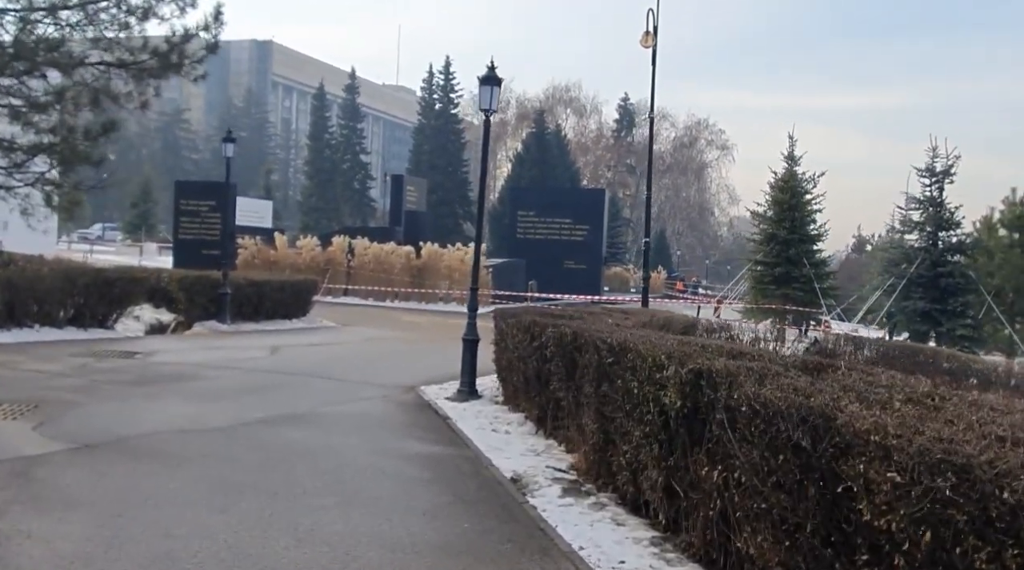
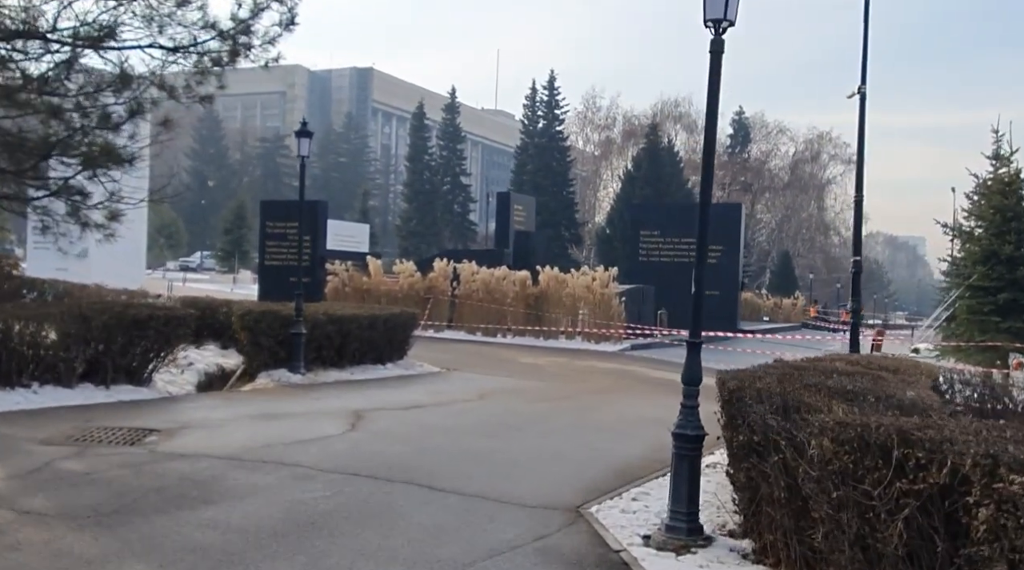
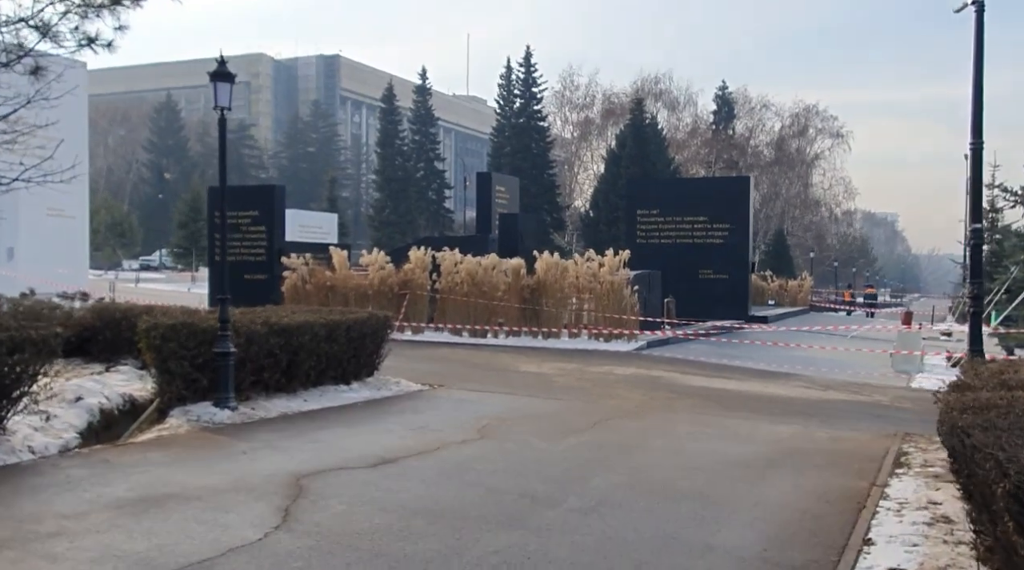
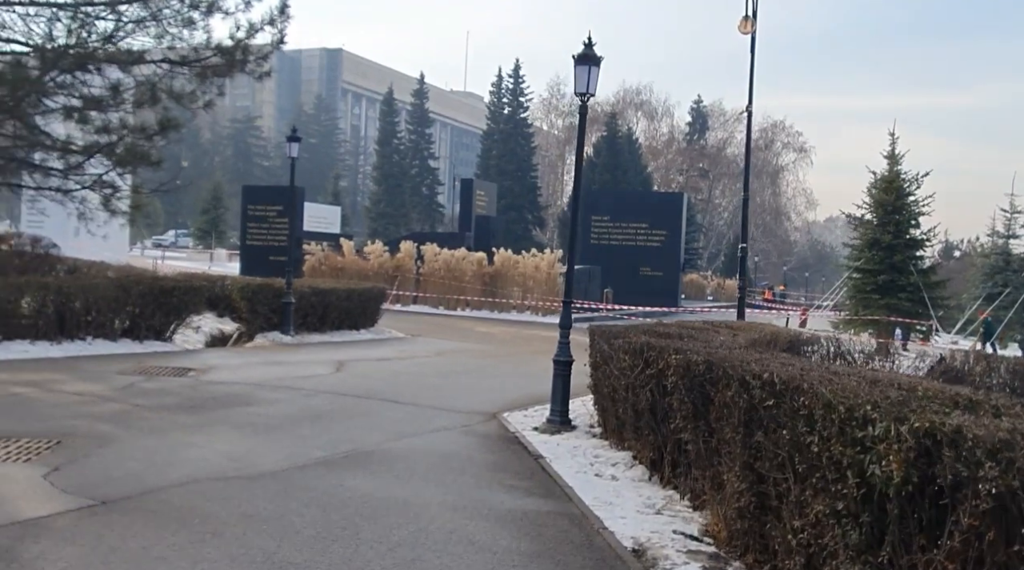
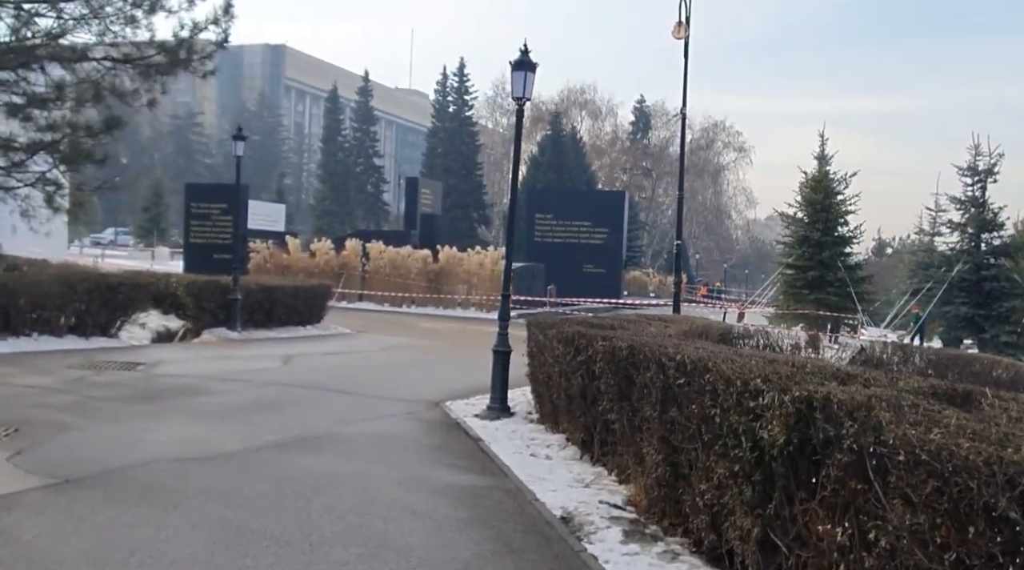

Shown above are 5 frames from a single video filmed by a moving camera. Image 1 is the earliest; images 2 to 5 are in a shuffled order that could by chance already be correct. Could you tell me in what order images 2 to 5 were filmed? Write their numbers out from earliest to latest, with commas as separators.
5, 4, 2, 3
